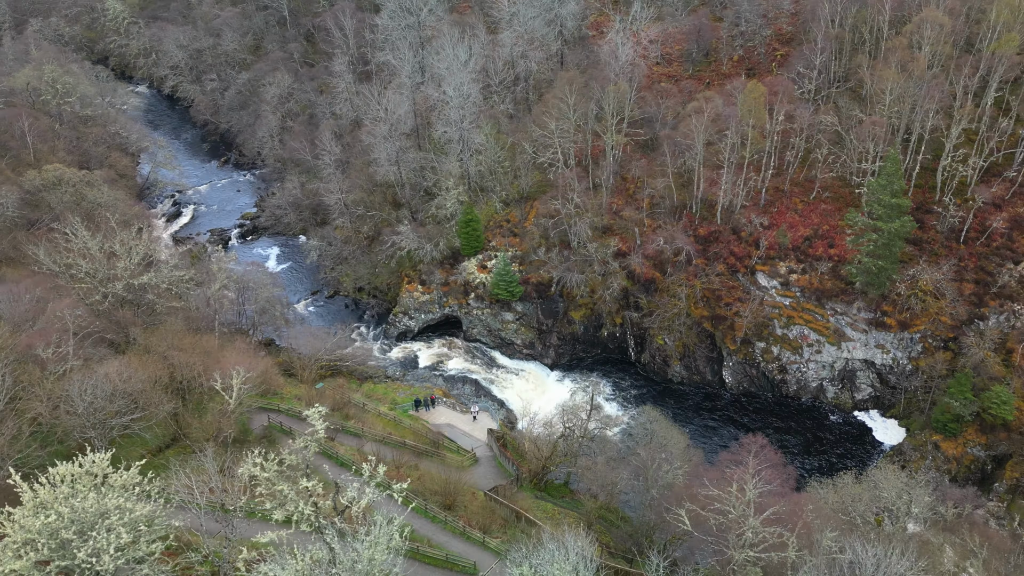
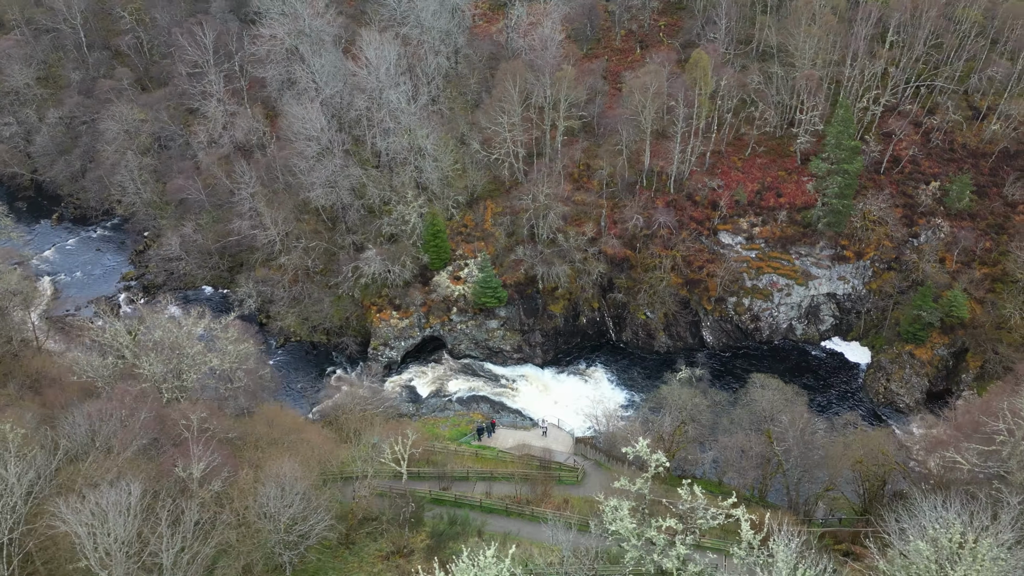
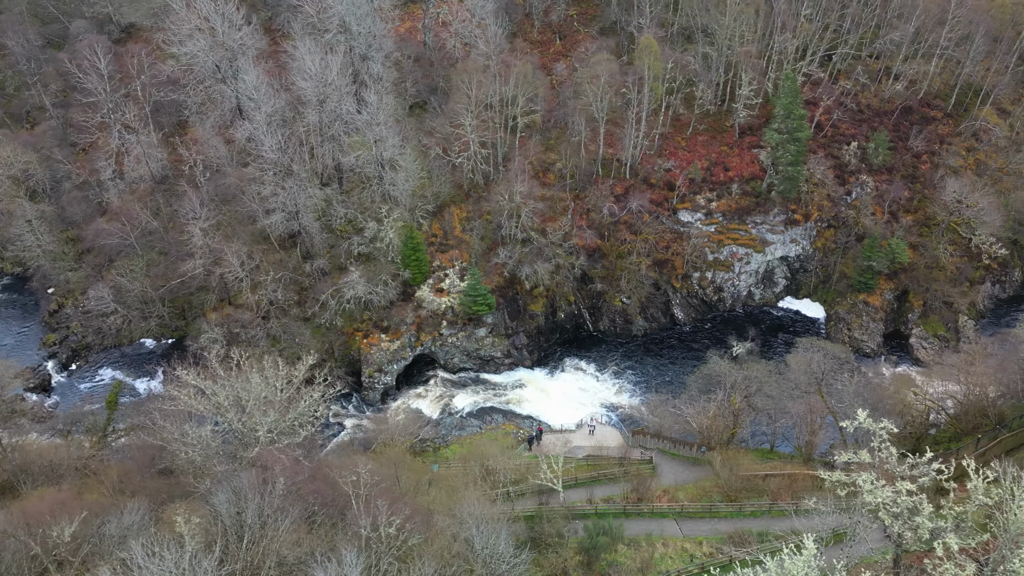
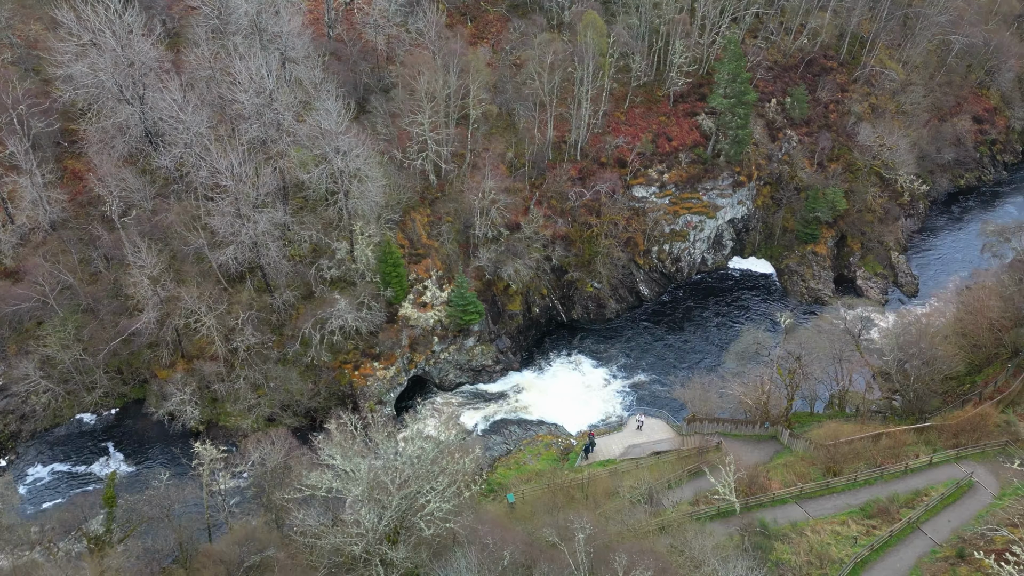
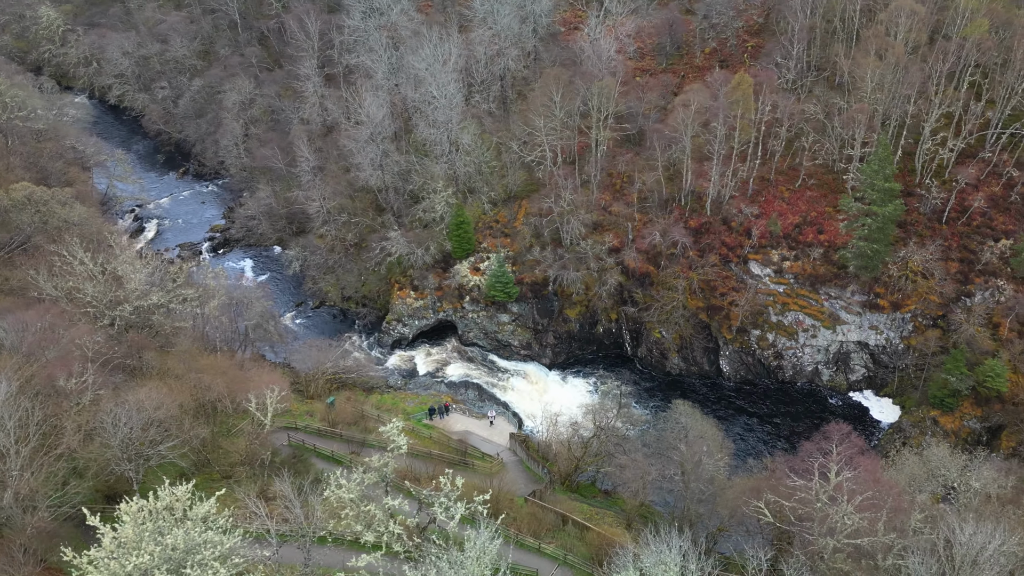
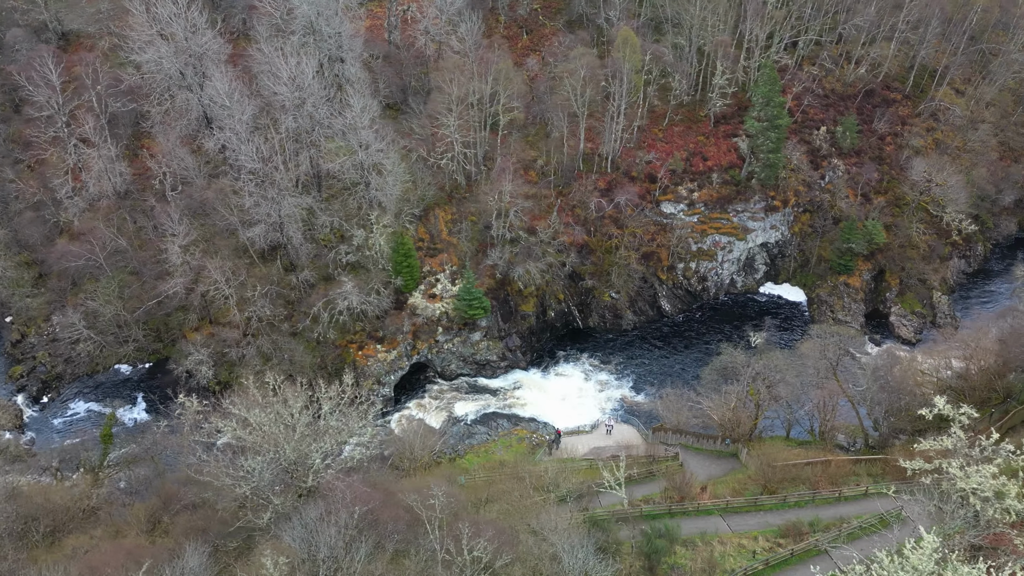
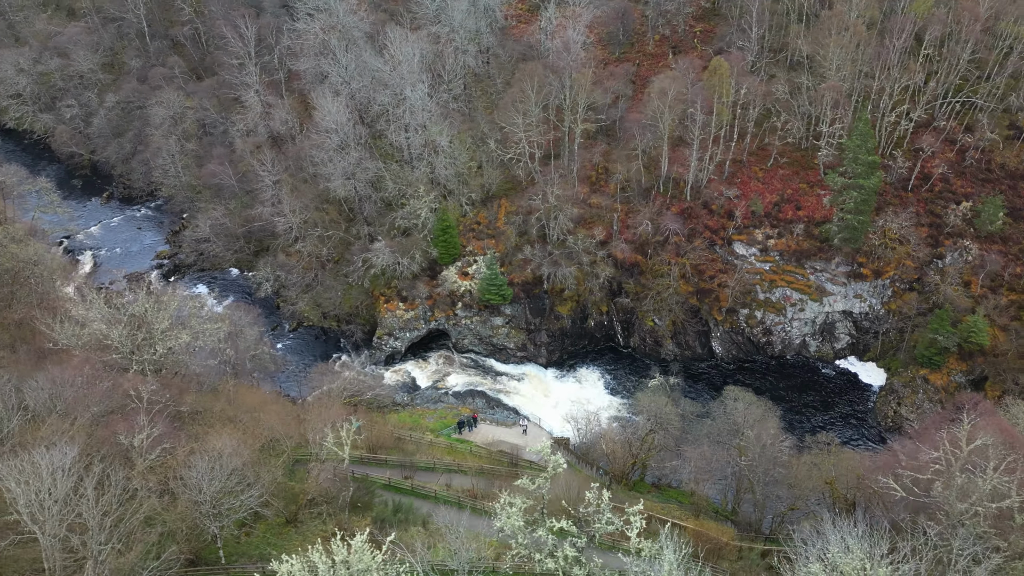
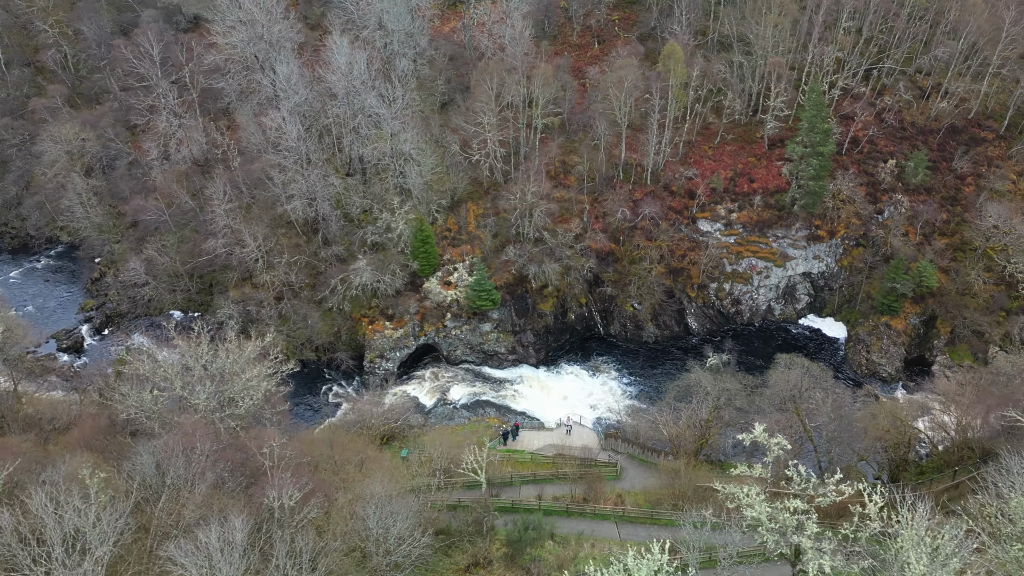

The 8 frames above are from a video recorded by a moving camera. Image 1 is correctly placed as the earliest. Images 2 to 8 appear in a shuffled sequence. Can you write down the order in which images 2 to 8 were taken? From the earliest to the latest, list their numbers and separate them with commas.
5, 7, 2, 8, 3, 6, 4
